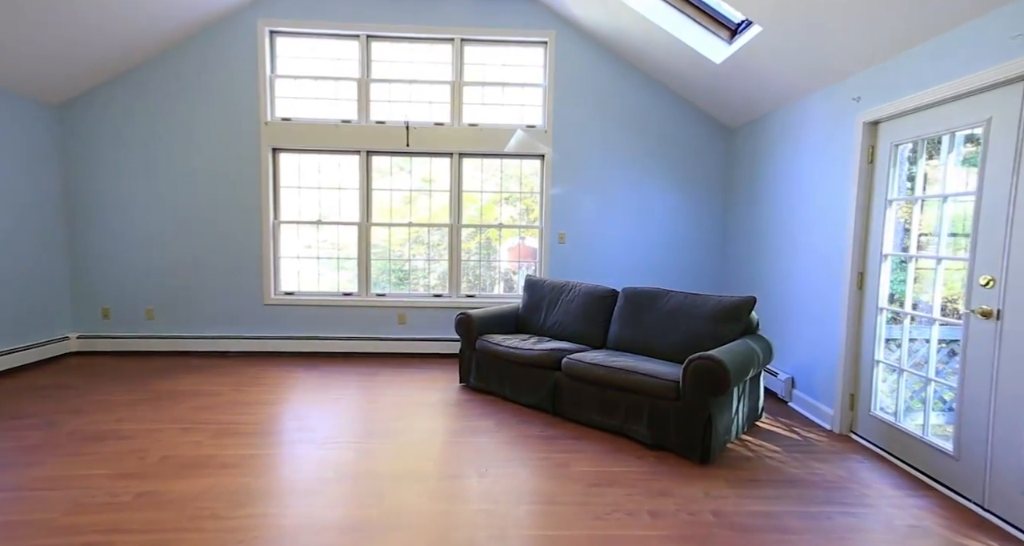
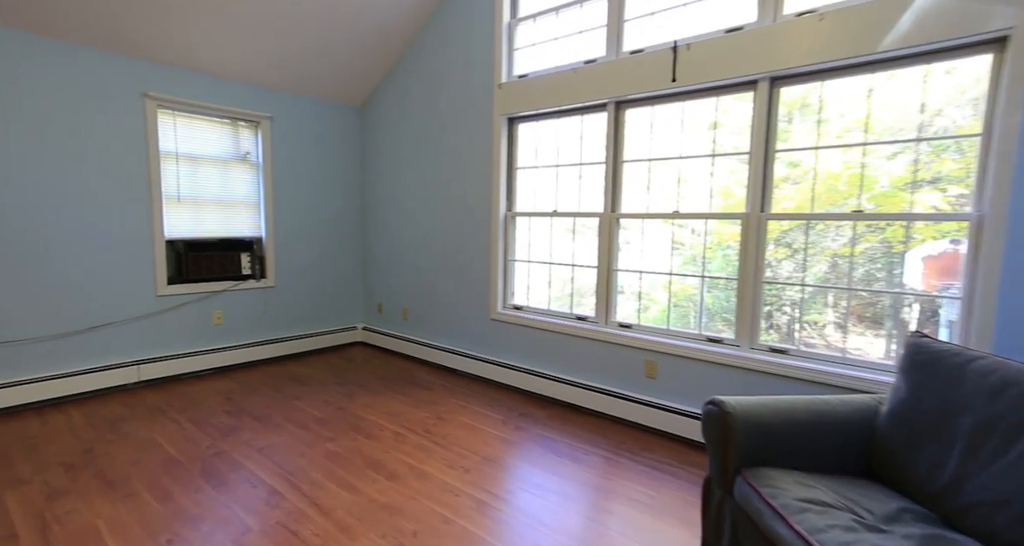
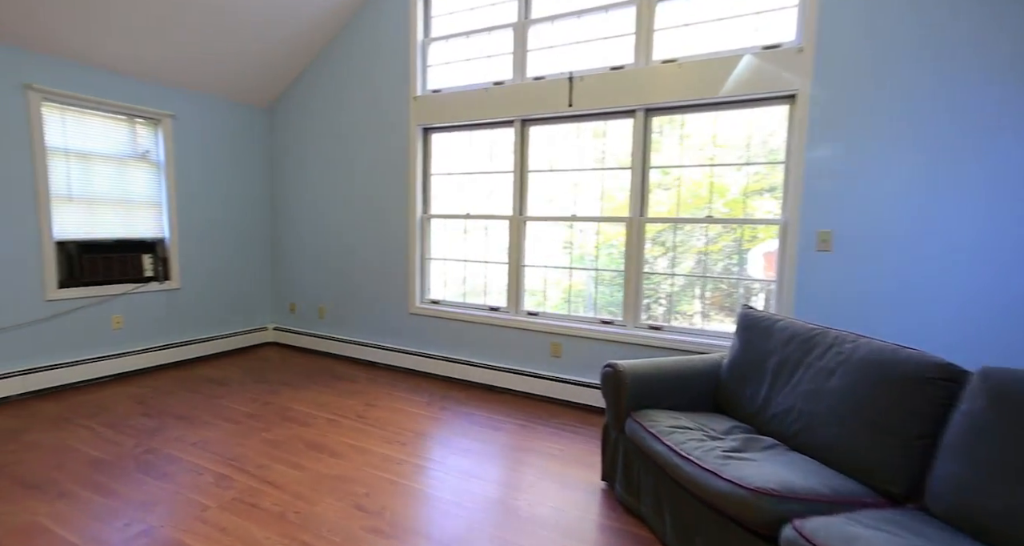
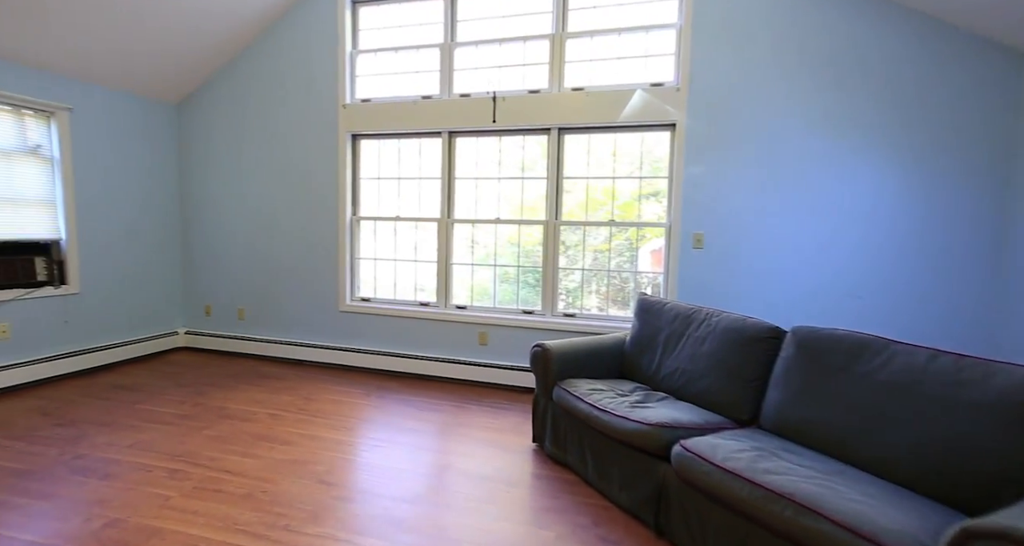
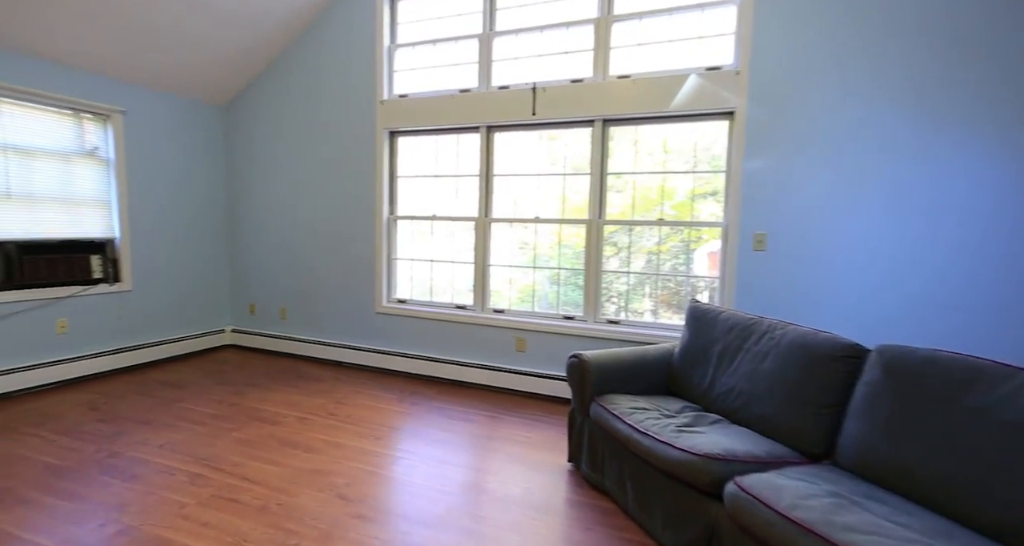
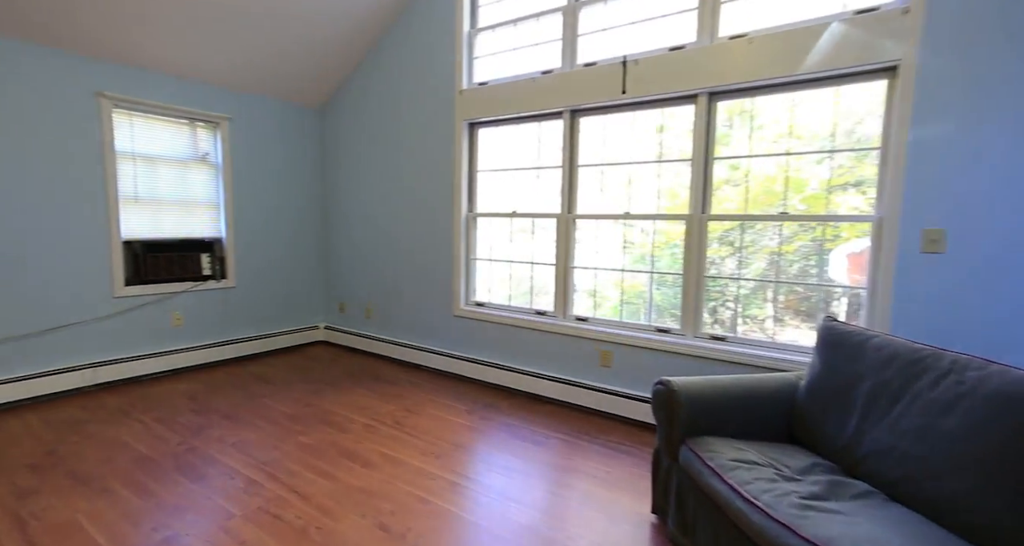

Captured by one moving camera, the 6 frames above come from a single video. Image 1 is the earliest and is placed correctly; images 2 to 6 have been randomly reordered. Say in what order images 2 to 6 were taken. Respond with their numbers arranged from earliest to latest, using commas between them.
4, 5, 3, 6, 2
